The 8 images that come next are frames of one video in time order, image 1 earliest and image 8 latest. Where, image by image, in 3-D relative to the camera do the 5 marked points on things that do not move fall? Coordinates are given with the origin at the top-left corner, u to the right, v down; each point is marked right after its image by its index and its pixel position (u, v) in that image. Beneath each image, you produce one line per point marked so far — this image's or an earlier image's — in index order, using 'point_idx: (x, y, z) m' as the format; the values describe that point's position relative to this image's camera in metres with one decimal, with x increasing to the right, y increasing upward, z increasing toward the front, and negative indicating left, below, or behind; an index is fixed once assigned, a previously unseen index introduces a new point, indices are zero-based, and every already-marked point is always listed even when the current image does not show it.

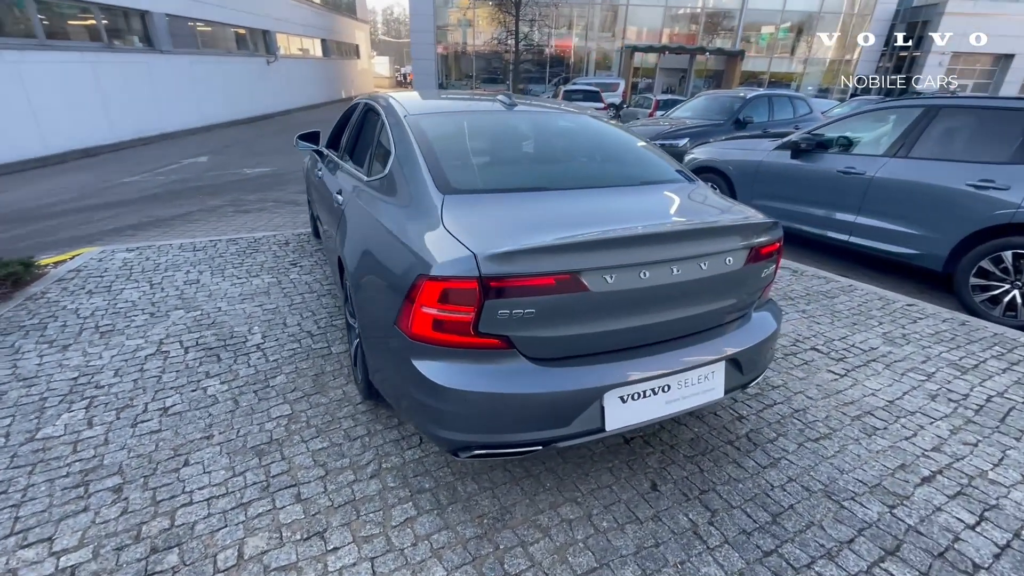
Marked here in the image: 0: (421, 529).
0: (-0.4, -1.0, +2.2) m
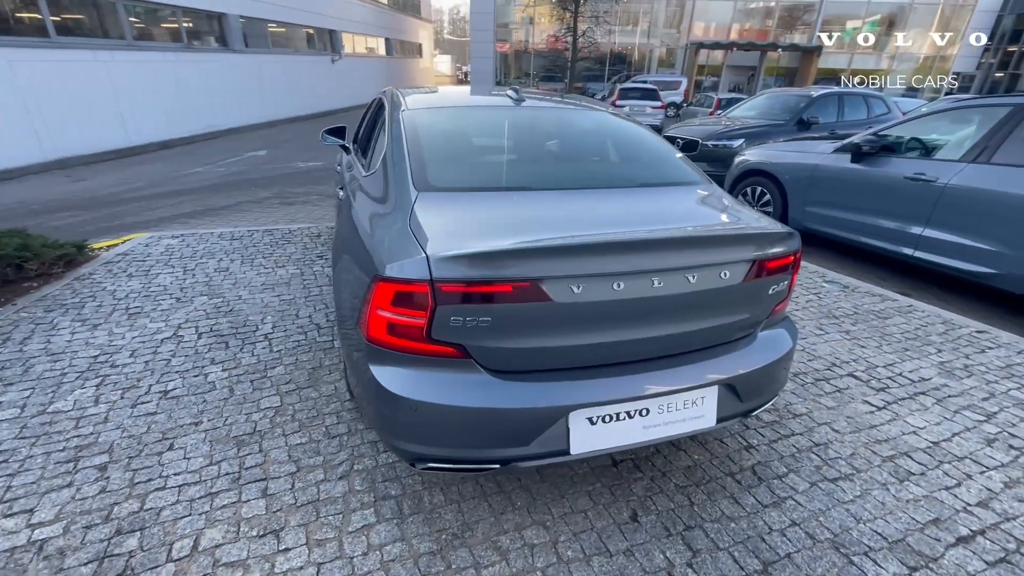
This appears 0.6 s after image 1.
0: (-0.5, -1.0, +2.1) m
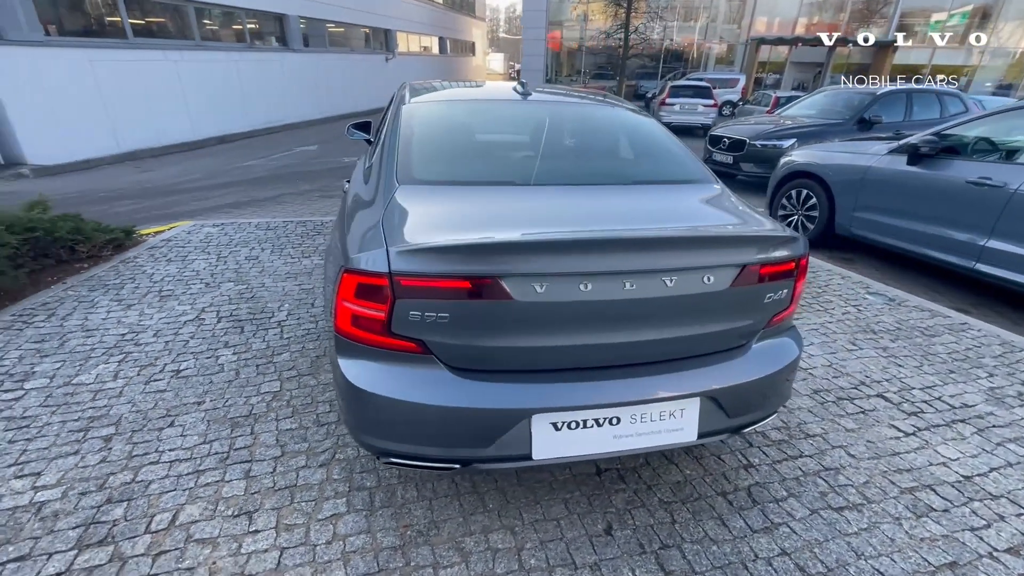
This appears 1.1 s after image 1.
0: (-0.7, -1.0, +2.2) m
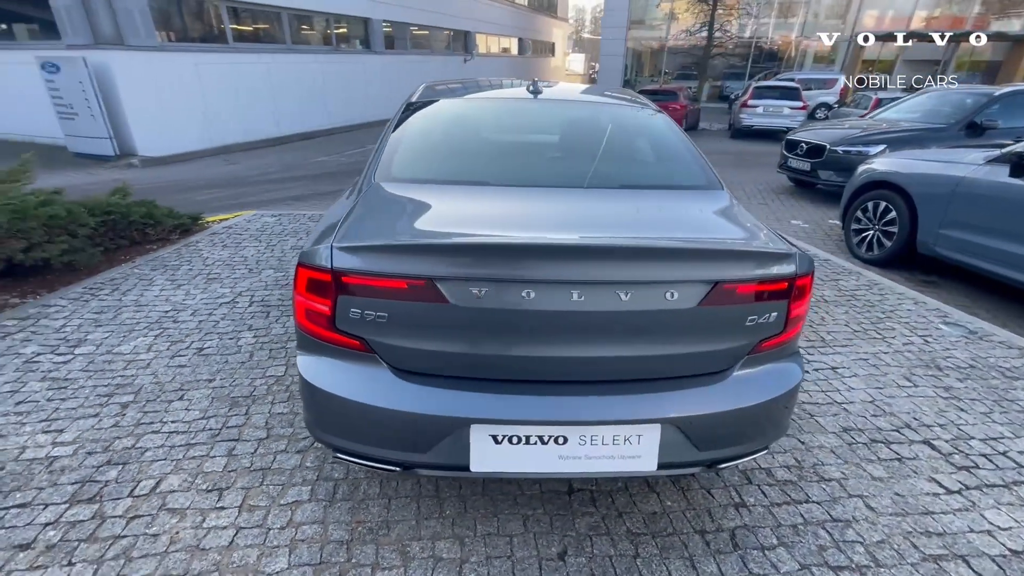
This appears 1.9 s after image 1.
0: (-0.9, -0.9, +2.2) m
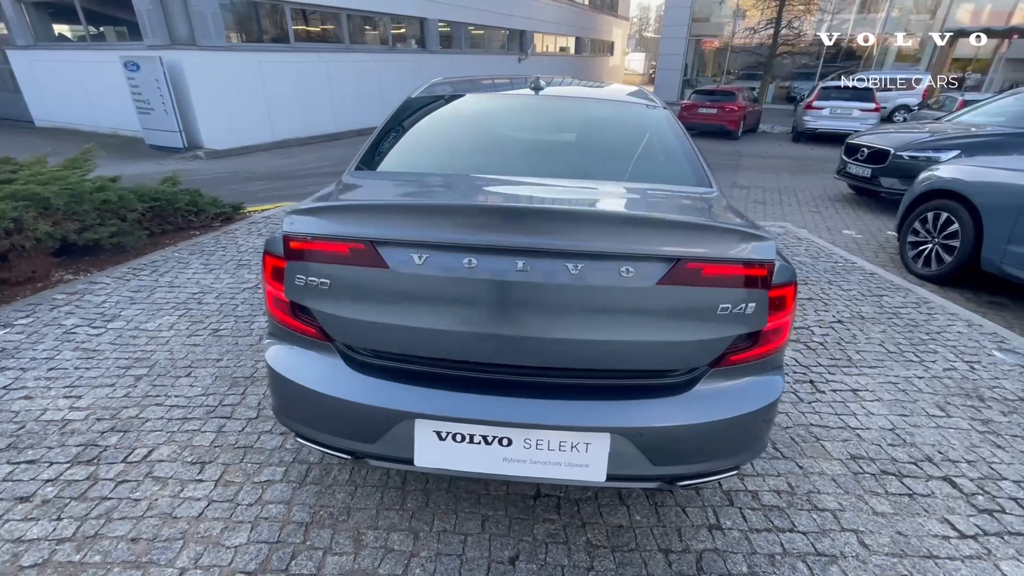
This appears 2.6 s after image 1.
0: (-1.0, -0.9, +2.2) m
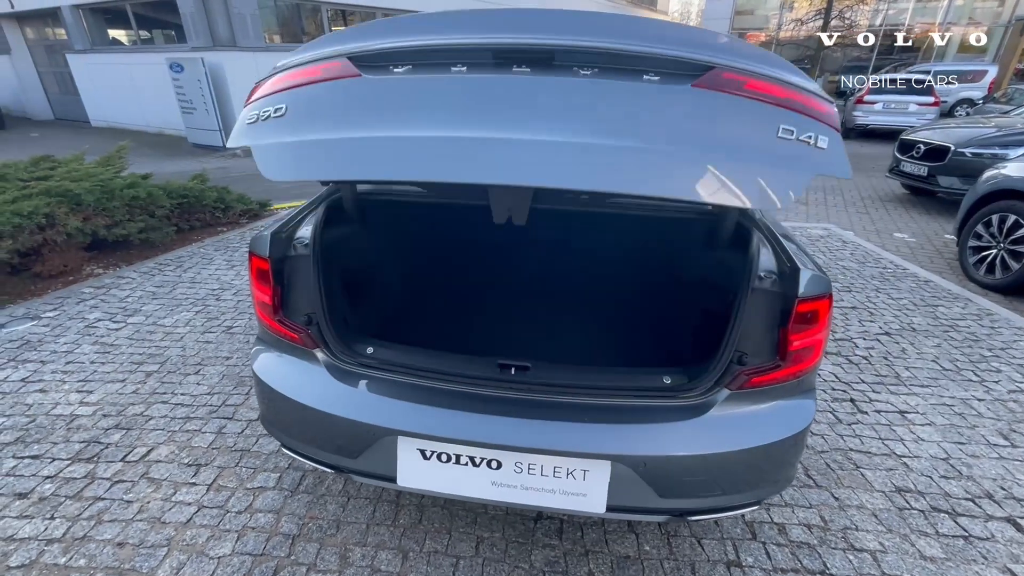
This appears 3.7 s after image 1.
0: (-1.0, -0.9, +2.2) m
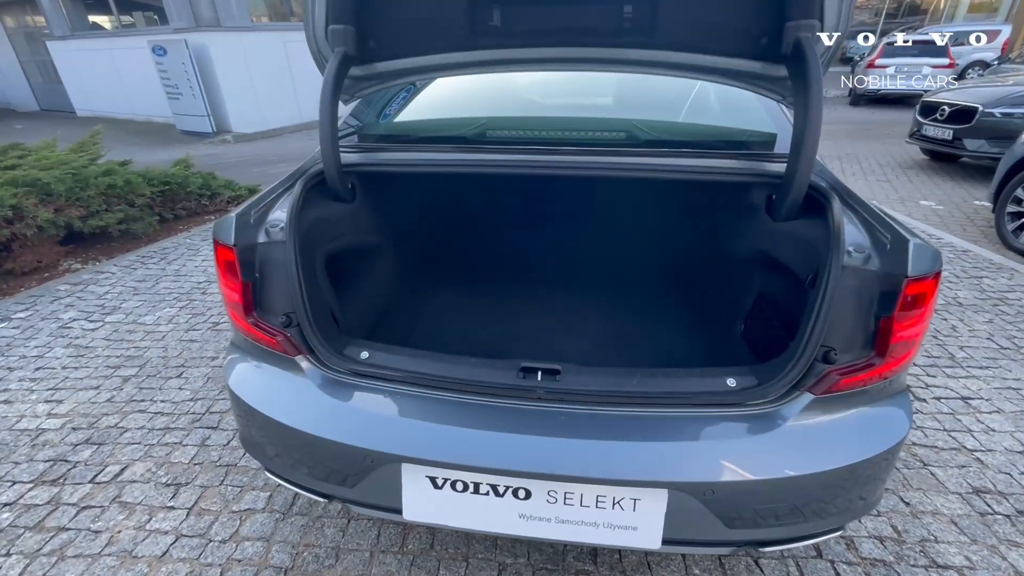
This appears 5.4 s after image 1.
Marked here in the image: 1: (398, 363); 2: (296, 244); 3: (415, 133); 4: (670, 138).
0: (-0.9, -0.8, +1.9) m
1: (-0.3, -0.2, +1.4) m
2: (-0.6, +0.1, +1.4) m
3: (-0.3, +0.5, +1.8) m
4: (+0.5, +0.5, +1.6) m
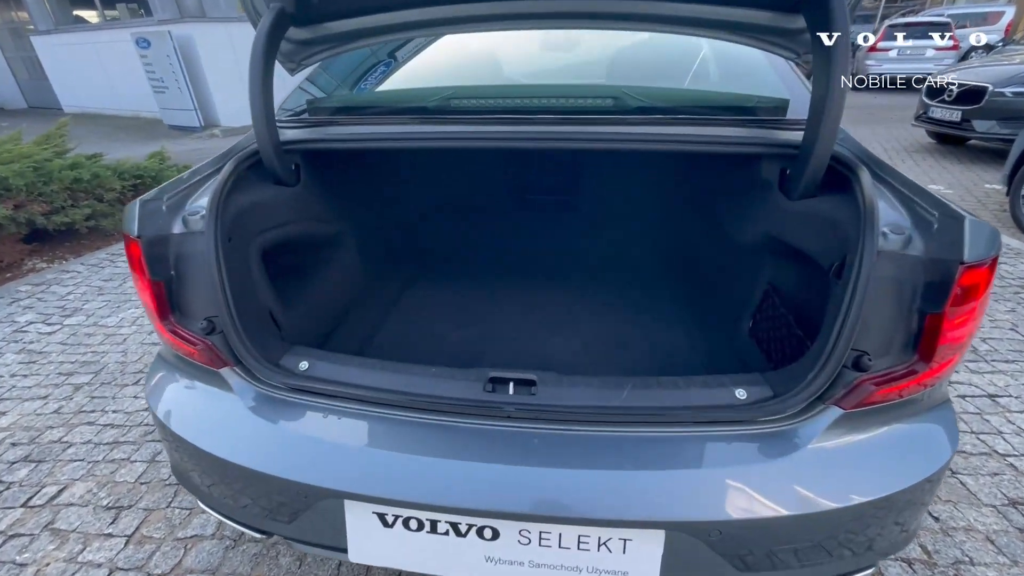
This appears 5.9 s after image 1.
0: (-1.0, -0.8, +1.7) m
1: (-0.4, -0.2, +1.2) m
2: (-0.6, +0.1, +1.2) m
3: (-0.4, +0.5, +1.6) m
4: (+0.4, +0.5, +1.4) m
